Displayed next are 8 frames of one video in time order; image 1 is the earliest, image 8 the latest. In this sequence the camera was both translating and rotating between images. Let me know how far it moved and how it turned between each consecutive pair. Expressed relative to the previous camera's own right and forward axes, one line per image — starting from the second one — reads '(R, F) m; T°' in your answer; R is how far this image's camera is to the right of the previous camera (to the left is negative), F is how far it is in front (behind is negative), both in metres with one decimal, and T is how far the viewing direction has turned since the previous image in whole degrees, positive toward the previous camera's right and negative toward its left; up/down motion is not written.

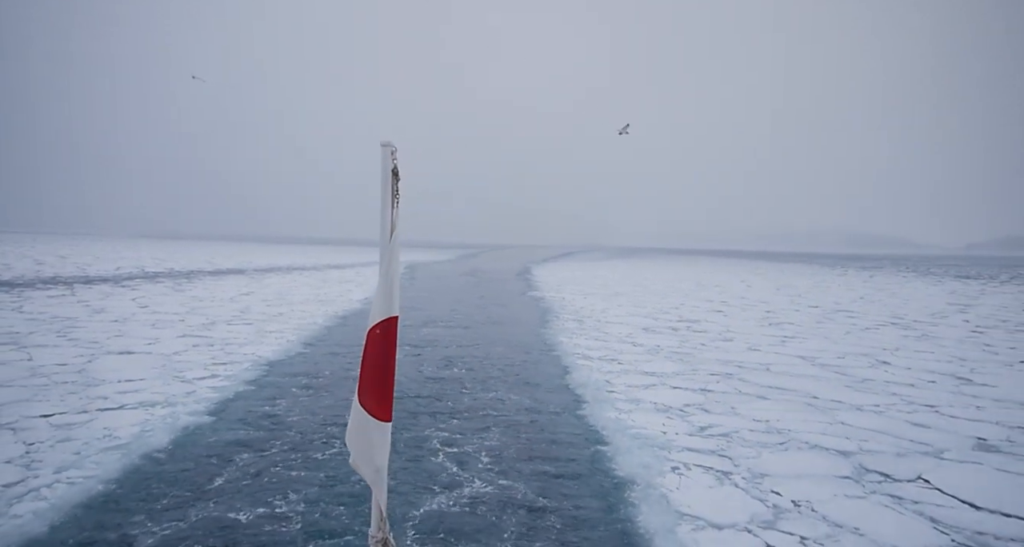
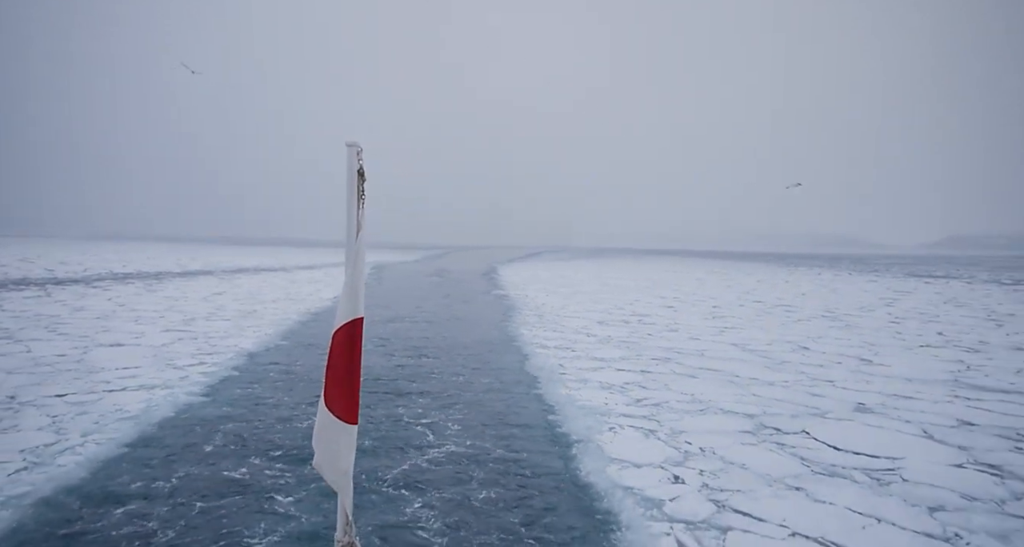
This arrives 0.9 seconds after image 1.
(0.0, -0.7) m; +3°
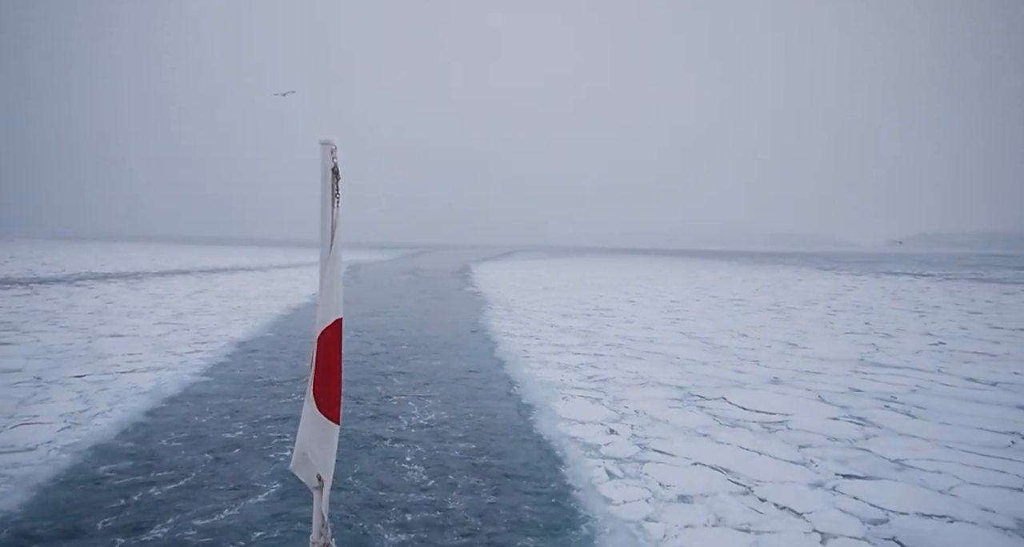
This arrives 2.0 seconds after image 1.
(0.0, -0.7) m; +2°
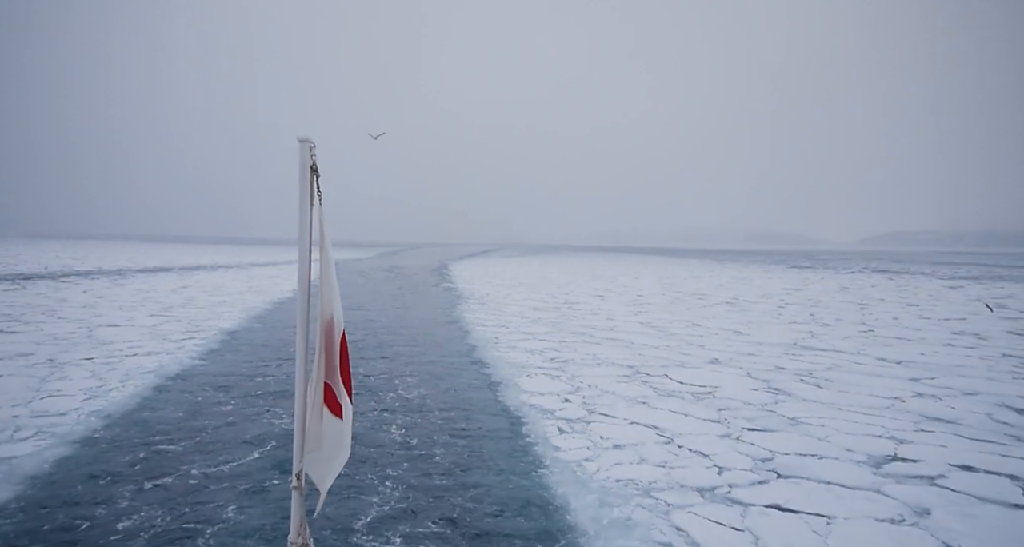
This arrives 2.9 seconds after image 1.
(+0.1, -0.6) m; +2°
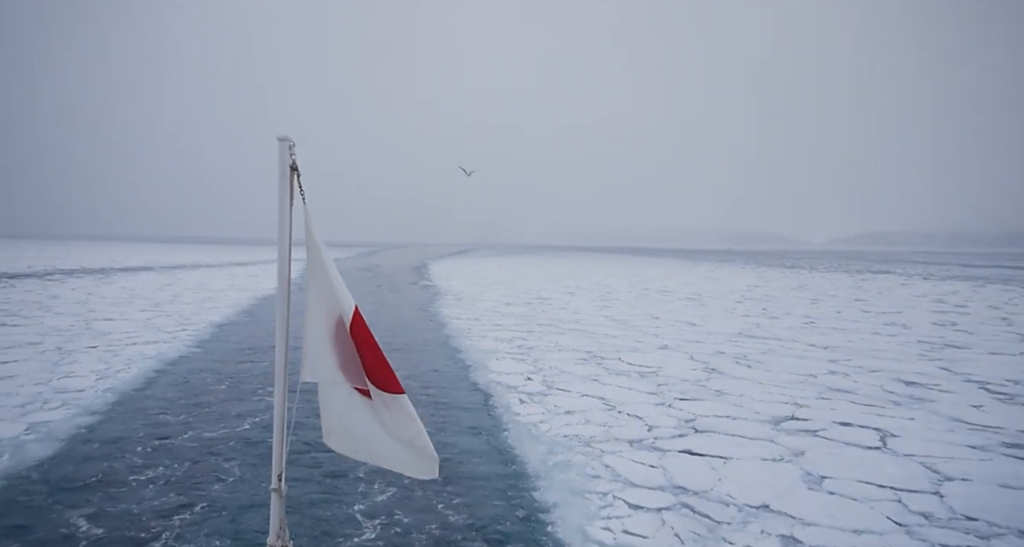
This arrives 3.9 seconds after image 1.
(+0.1, -0.6) m; +2°
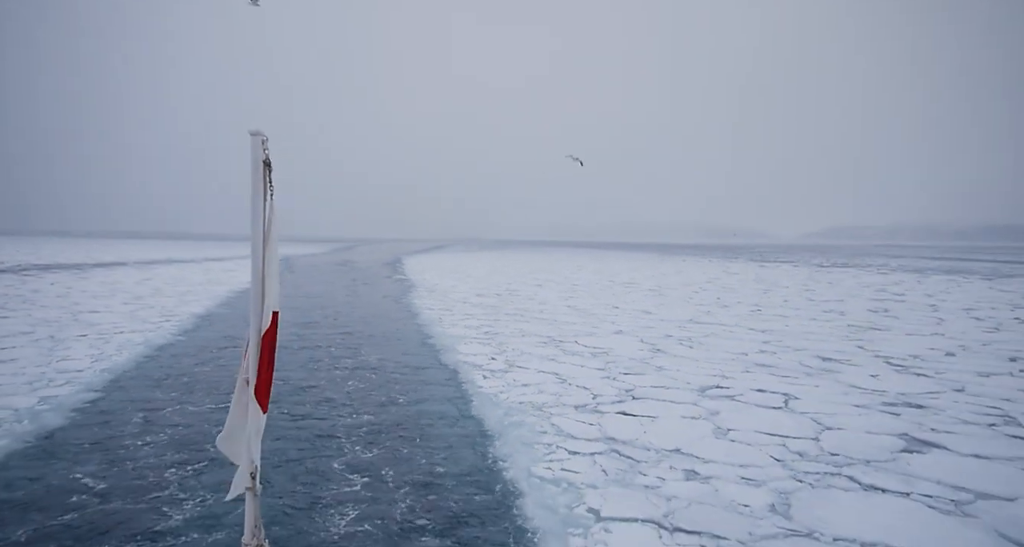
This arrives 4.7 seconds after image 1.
(+0.1, -0.5) m; +2°
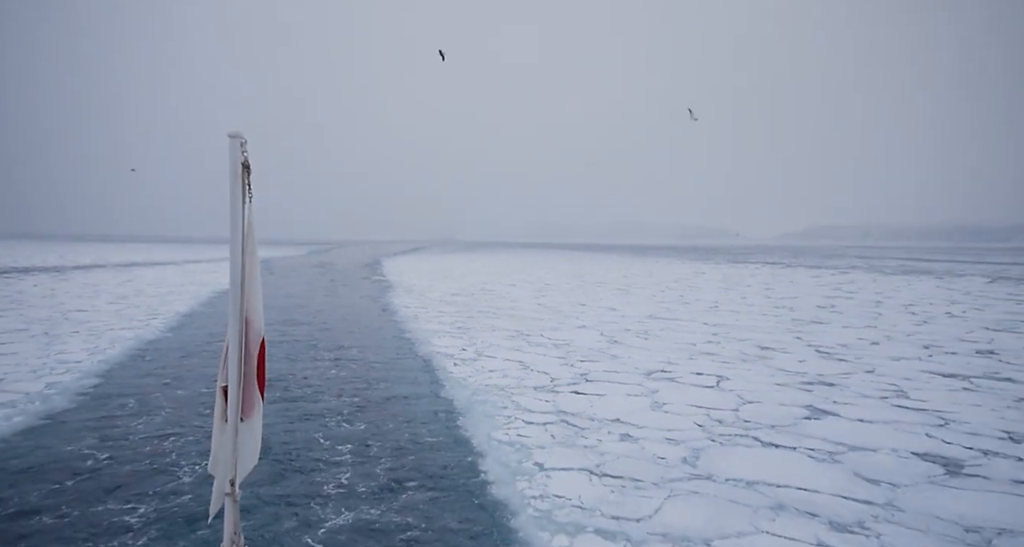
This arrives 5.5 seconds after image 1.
(+0.1, -0.5) m; +2°
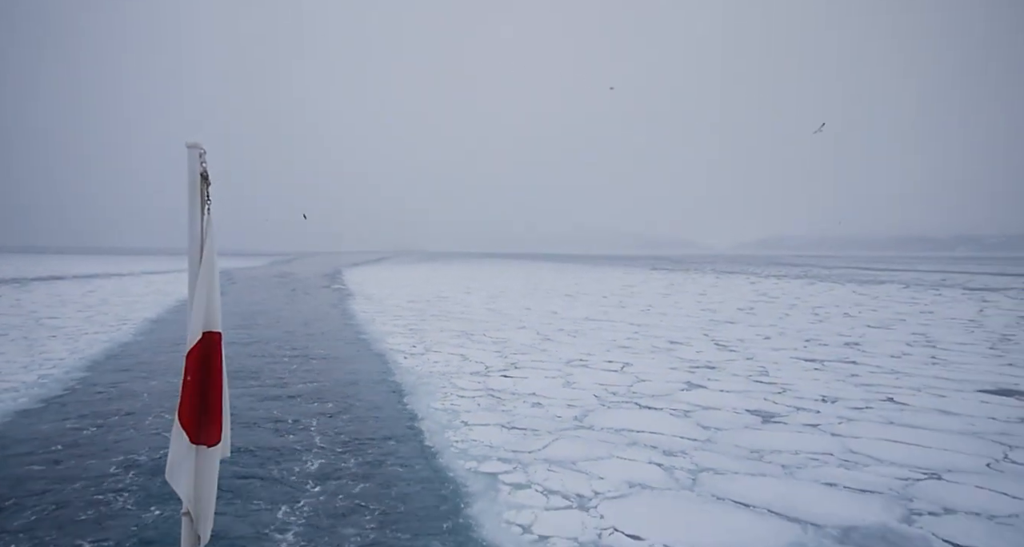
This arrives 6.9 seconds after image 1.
(+0.2, -0.9) m; +3°
